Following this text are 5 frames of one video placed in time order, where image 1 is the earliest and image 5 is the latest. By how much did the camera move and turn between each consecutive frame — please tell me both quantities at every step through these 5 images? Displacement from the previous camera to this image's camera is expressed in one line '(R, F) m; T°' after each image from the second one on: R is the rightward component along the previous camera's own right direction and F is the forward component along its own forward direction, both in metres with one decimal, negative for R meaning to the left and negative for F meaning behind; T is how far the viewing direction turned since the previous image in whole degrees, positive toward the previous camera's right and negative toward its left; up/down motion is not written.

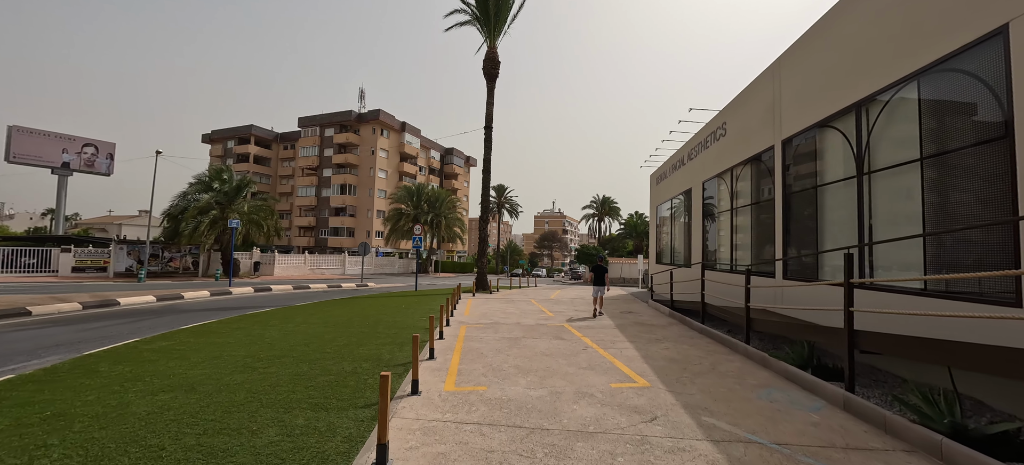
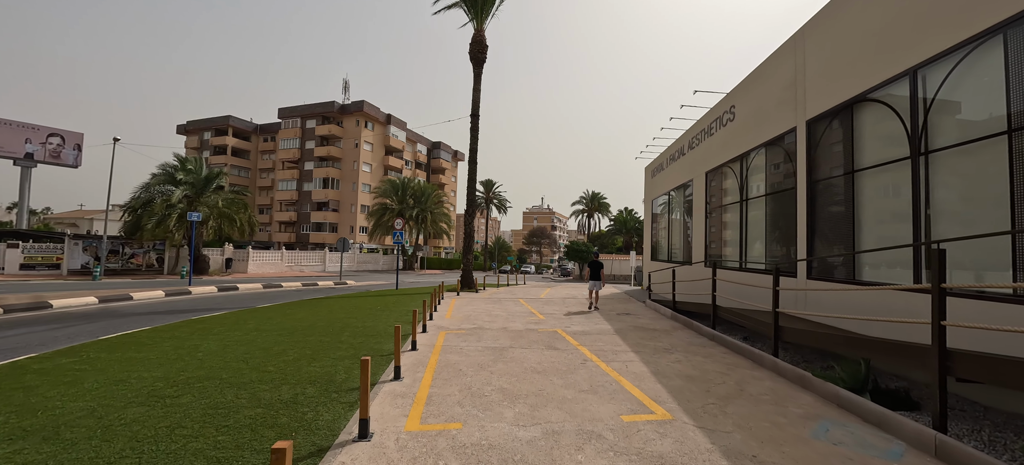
(+0.1, +1.3) m; +2°
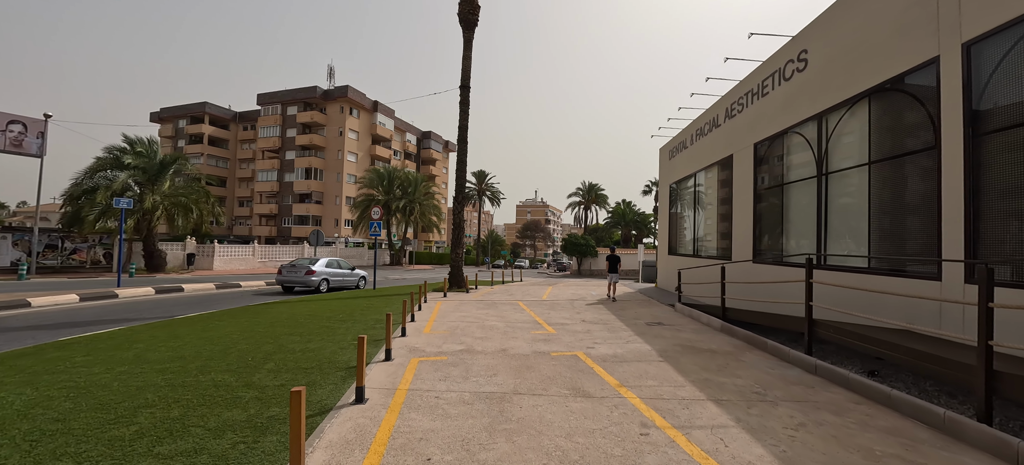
(-0.1, +2.7) m; +1°
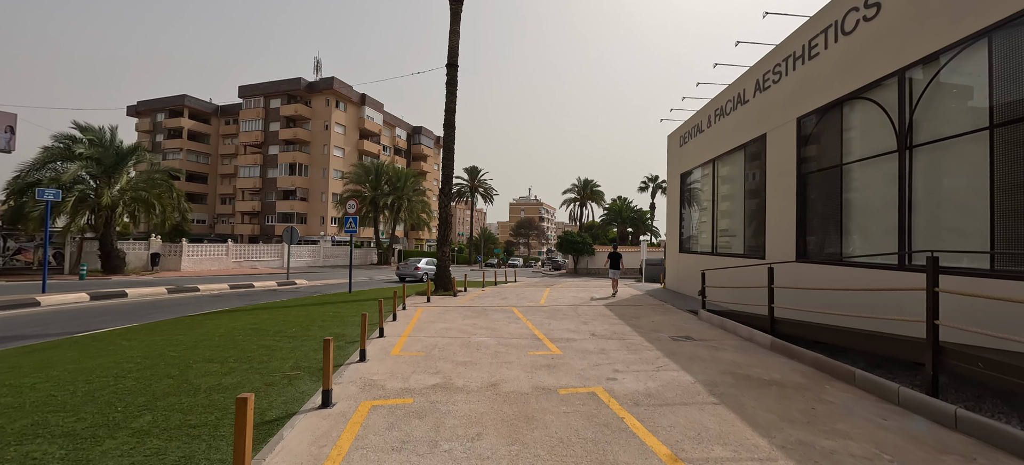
(0.0, +1.9) m; +1°
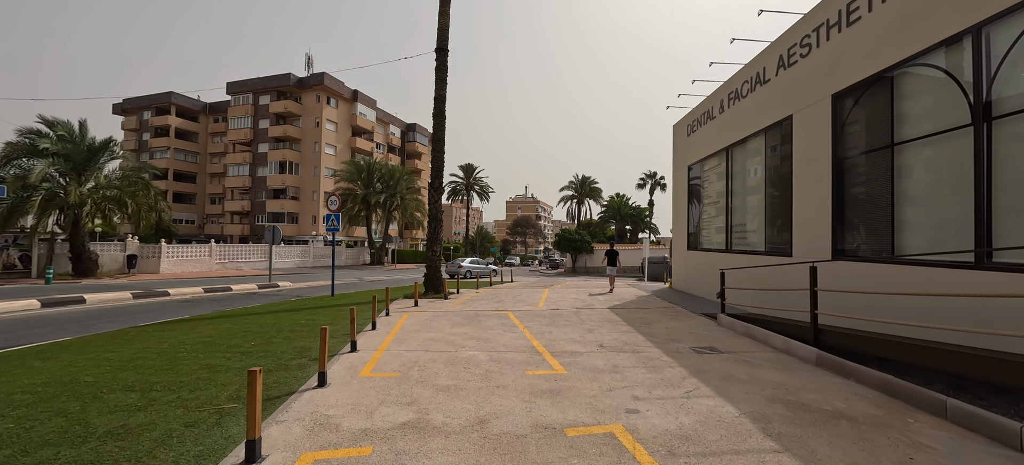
(0.0, +1.1) m; 0°
